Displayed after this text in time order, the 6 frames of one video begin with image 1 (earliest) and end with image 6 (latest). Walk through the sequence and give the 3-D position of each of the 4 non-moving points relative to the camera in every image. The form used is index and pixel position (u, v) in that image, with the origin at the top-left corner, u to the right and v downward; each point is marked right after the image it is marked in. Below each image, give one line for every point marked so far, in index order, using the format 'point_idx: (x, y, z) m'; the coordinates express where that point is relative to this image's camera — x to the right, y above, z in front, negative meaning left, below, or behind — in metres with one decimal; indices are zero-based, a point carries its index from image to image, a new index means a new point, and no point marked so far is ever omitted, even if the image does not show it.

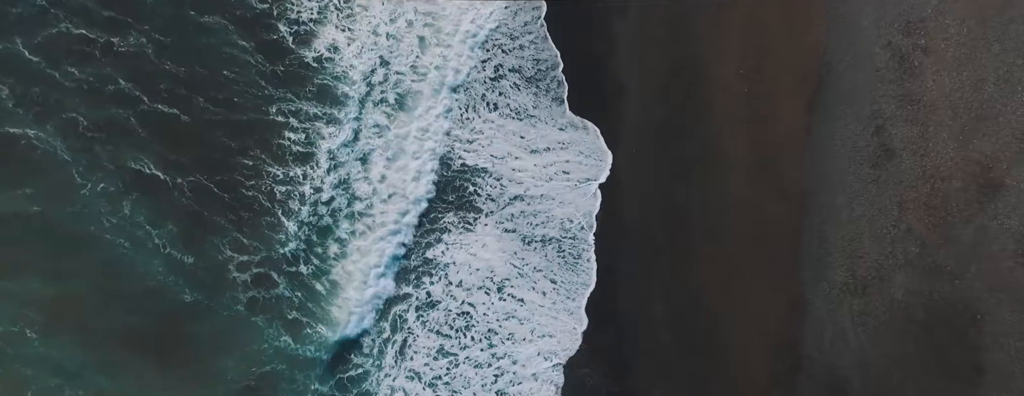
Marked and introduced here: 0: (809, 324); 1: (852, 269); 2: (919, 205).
0: (+3.3, -1.3, +10.8) m
1: (+3.7, -0.7, +10.8) m
2: (+4.5, 0.0, +10.7) m
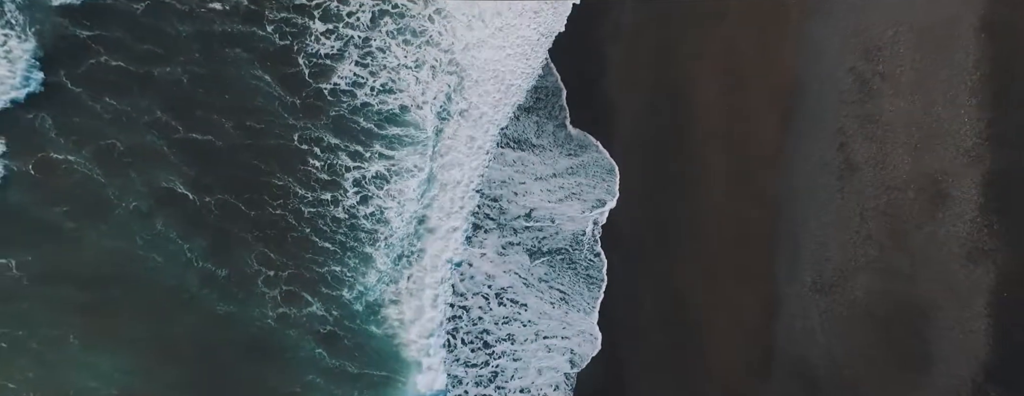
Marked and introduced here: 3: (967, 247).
0: (+3.3, -1.5, +12.1) m
1: (+3.8, -0.9, +12.1) m
2: (+4.5, -0.2, +12.0) m
3: (+5.3, -0.7, +11.6) m
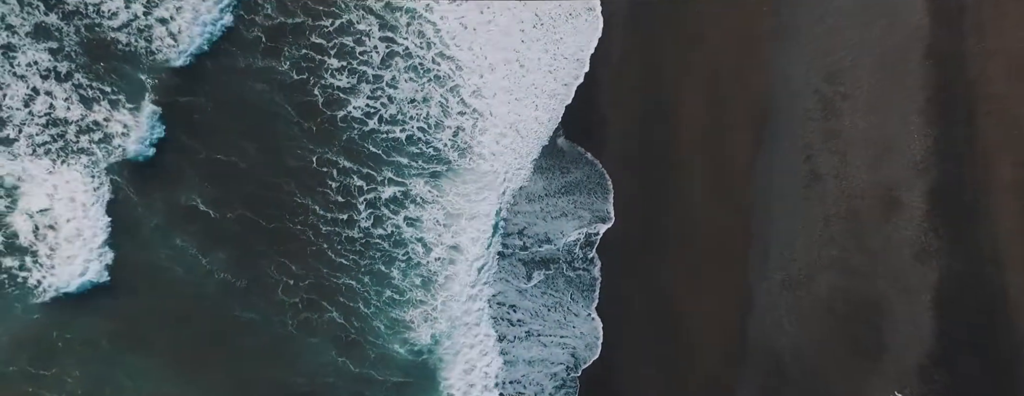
0: (+3.4, -1.6, +13.7) m
1: (+3.8, -1.0, +13.7) m
2: (+4.5, -0.3, +13.6) m
3: (+5.3, -0.8, +13.2) m
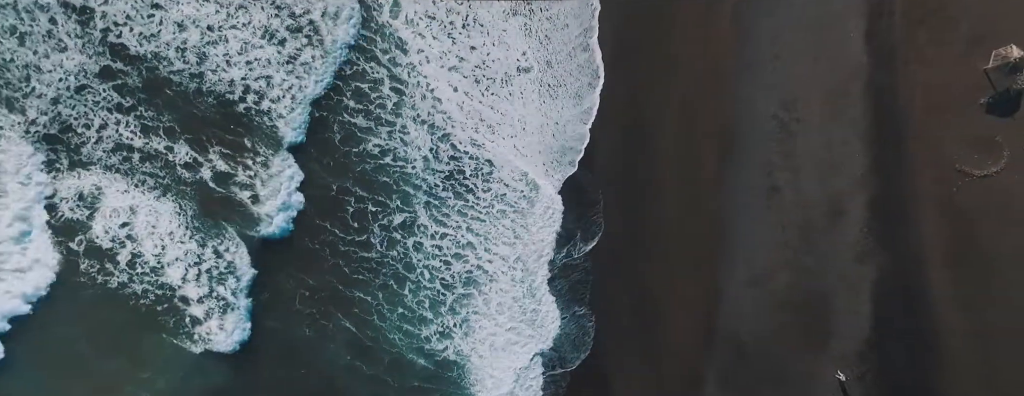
0: (+3.4, -1.8, +16.0) m
1: (+3.9, -1.1, +16.1) m
2: (+4.6, -0.4, +16.0) m
3: (+5.4, -1.0, +15.6) m
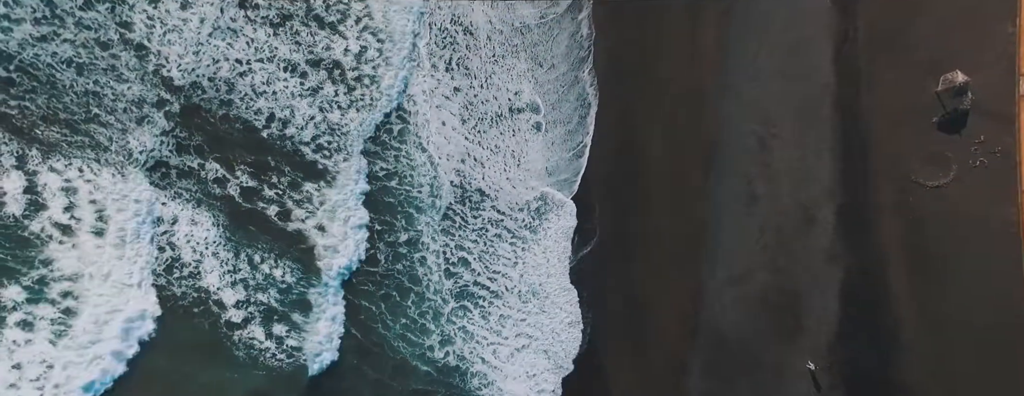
0: (+3.5, -1.9, +17.7) m
1: (+3.9, -1.3, +17.8) m
2: (+4.6, -0.6, +17.7) m
3: (+5.5, -1.1, +17.3) m
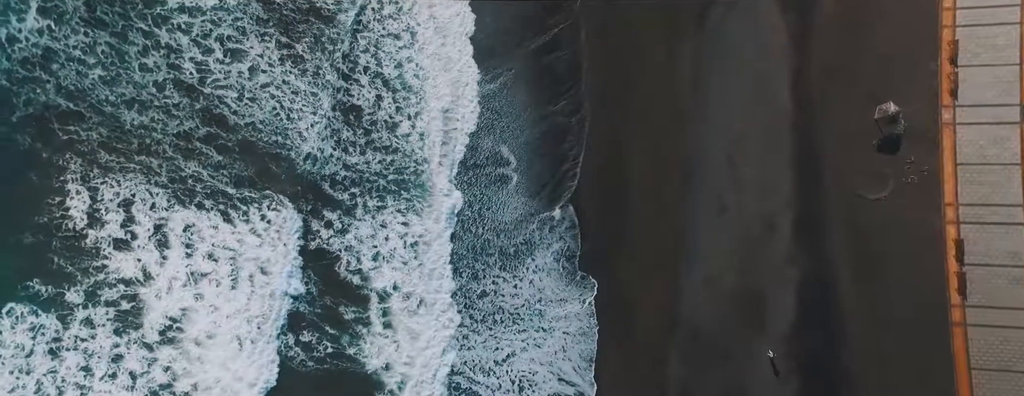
0: (+3.5, -2.2, +20.4) m
1: (+3.9, -1.5, +20.4) m
2: (+4.6, -0.8, +20.4) m
3: (+5.5, -1.4, +20.0) m
